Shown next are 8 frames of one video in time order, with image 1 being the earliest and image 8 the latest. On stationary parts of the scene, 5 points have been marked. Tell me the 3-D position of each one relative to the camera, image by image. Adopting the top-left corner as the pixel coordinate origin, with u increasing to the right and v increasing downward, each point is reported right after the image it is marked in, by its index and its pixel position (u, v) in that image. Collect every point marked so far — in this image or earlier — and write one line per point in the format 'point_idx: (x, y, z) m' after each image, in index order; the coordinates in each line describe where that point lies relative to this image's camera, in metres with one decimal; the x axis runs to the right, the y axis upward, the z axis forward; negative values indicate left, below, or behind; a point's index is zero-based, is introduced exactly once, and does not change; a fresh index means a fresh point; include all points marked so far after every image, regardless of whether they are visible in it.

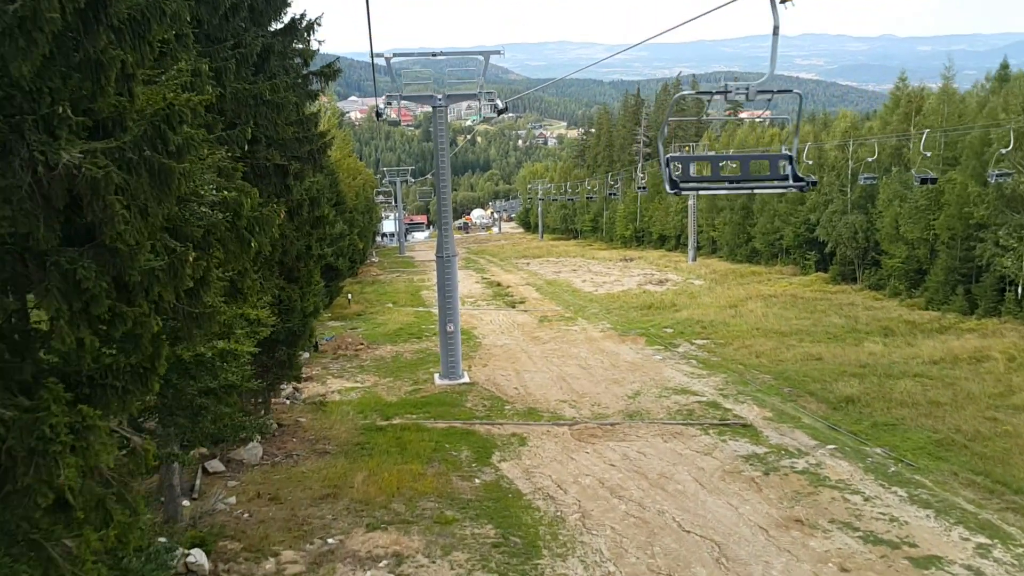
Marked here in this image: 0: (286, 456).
0: (-2.6, -1.9, +10.9) m
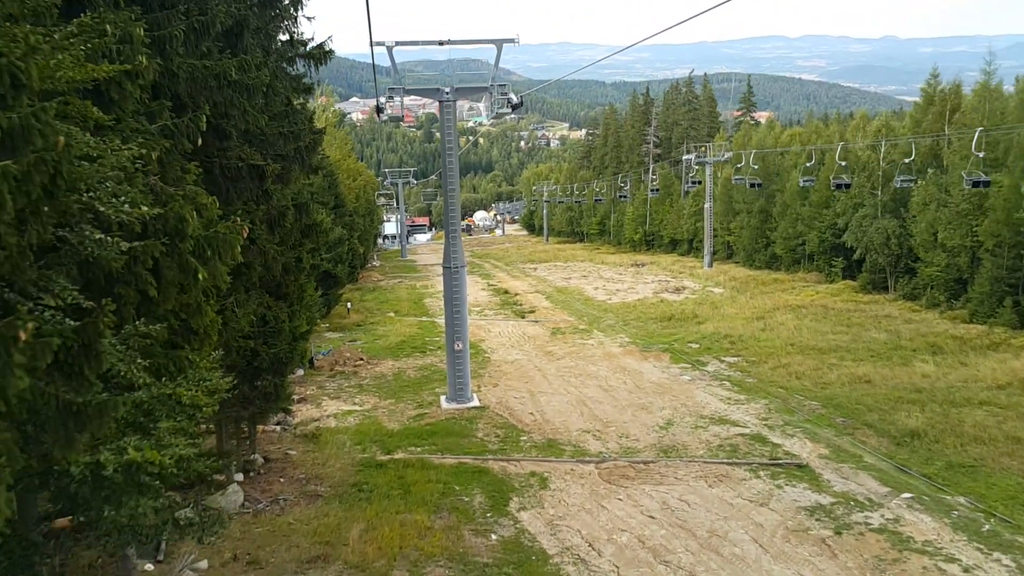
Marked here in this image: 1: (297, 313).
0: (-2.4, -2.1, +9.5) m
1: (-2.4, -0.3, +10.5) m
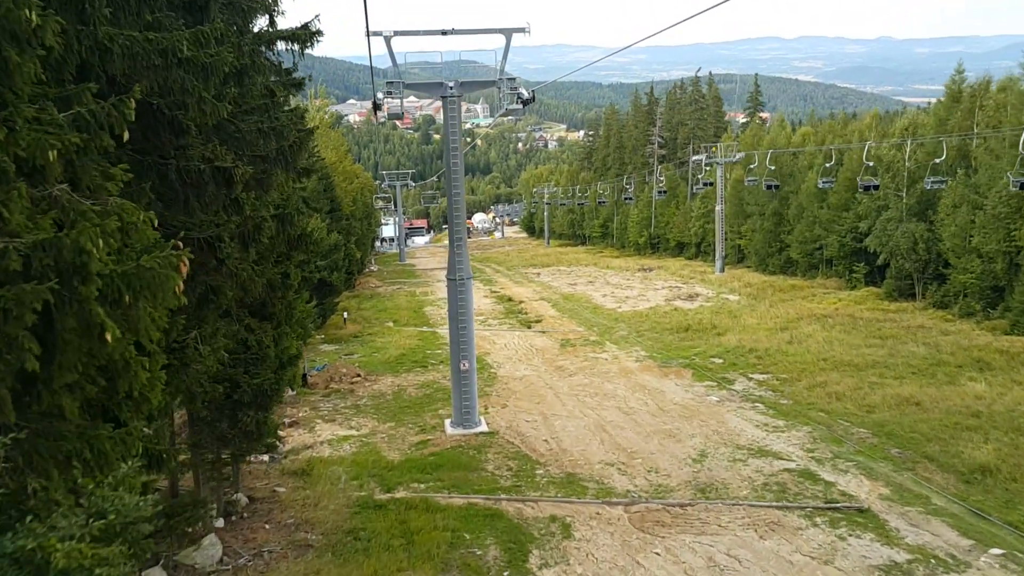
0: (-2.3, -2.3, +8.2) m
1: (-2.2, -0.5, +9.2) m
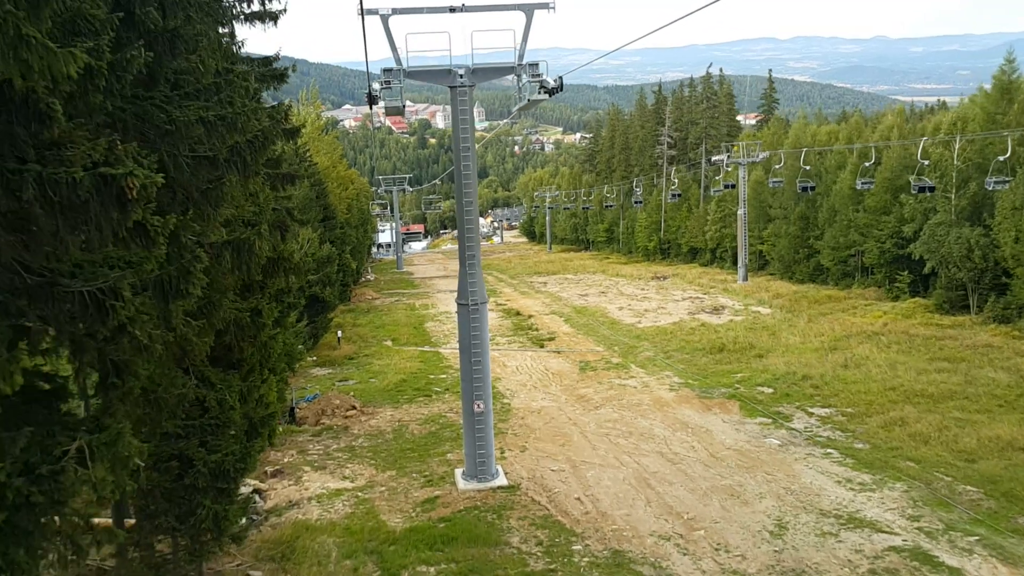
0: (-2.0, -2.6, +6.2) m
1: (-2.0, -0.8, +7.2) m
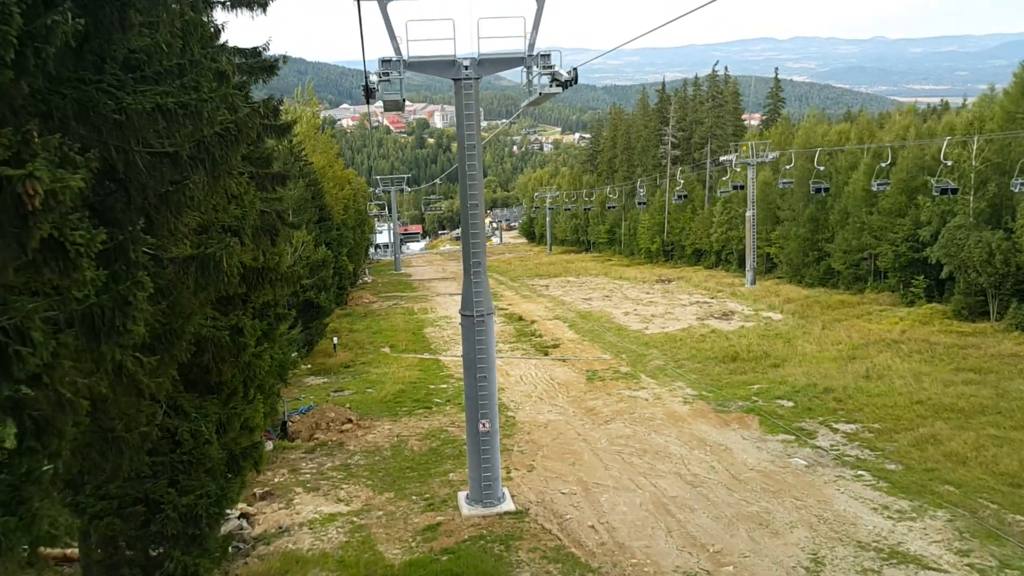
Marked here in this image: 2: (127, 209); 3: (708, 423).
0: (-1.9, -2.7, +5.4) m
1: (-1.9, -0.9, +6.4) m
2: (-1.8, +0.4, +4.3) m
3: (+2.6, -1.8, +12.6) m
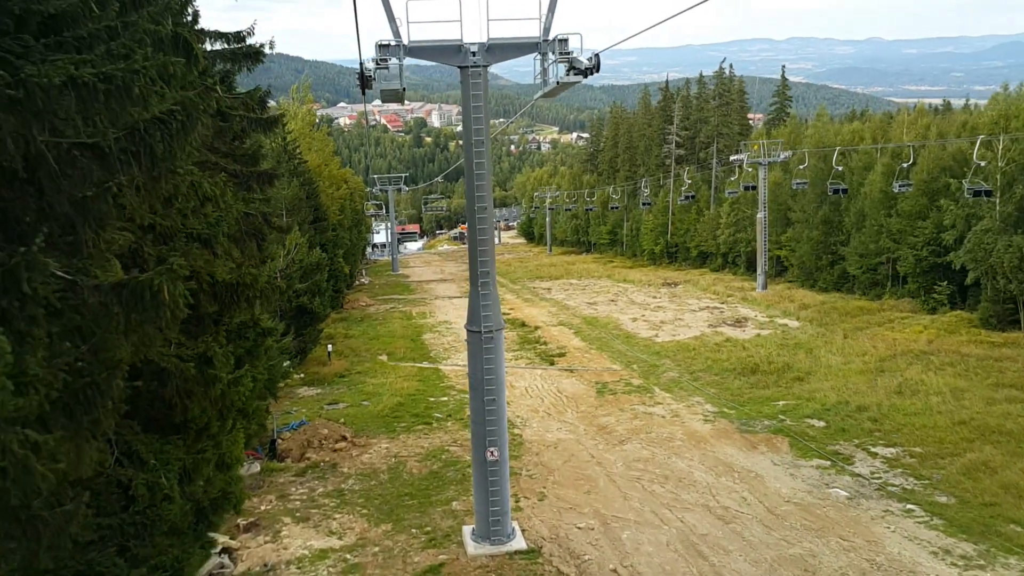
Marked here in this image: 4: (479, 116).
0: (-1.8, -2.8, +4.4) m
1: (-1.8, -1.0, +5.4) m
2: (-1.6, +0.2, +3.3) m
3: (+2.7, -1.9, +11.6) m
4: (-0.3, +1.5, +8.2) m
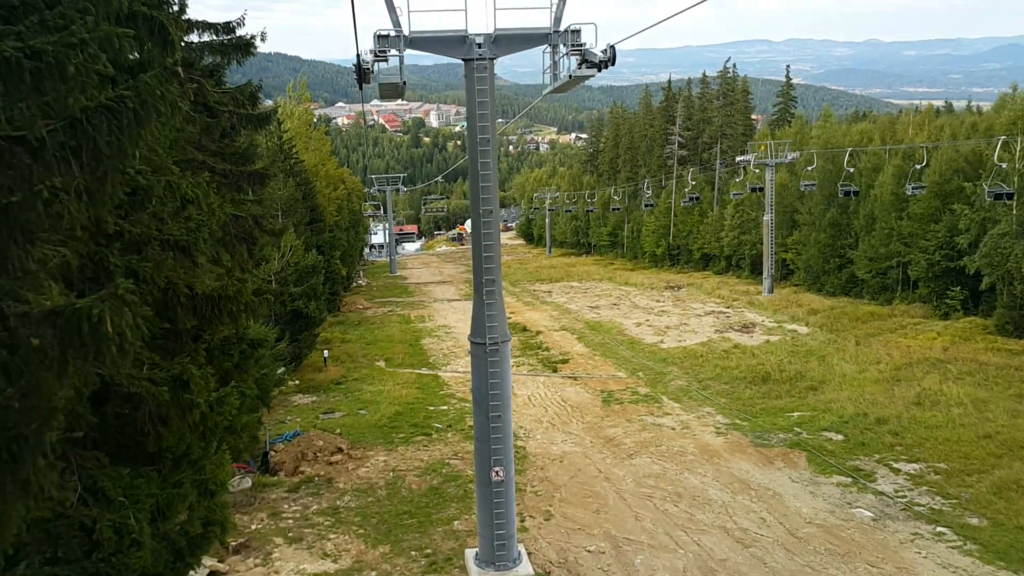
0: (-1.7, -2.9, +3.8) m
1: (-1.7, -1.1, +4.8) m
2: (-1.6, +0.2, +2.8) m
3: (+2.8, -2.0, +11.0) m
4: (-0.2, +1.4, +7.6) m
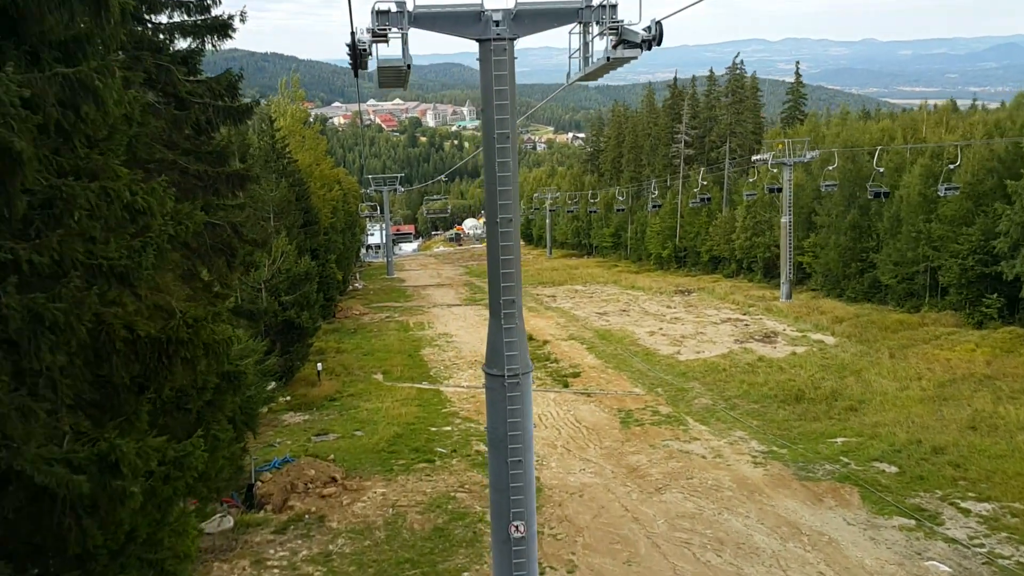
0: (-1.5, -3.1, +2.5) m
1: (-1.5, -1.2, +3.6) m
2: (-1.4, 0.0, +1.5) m
3: (+2.9, -2.2, +9.8) m
4: (-0.1, +1.3, +6.4) m
